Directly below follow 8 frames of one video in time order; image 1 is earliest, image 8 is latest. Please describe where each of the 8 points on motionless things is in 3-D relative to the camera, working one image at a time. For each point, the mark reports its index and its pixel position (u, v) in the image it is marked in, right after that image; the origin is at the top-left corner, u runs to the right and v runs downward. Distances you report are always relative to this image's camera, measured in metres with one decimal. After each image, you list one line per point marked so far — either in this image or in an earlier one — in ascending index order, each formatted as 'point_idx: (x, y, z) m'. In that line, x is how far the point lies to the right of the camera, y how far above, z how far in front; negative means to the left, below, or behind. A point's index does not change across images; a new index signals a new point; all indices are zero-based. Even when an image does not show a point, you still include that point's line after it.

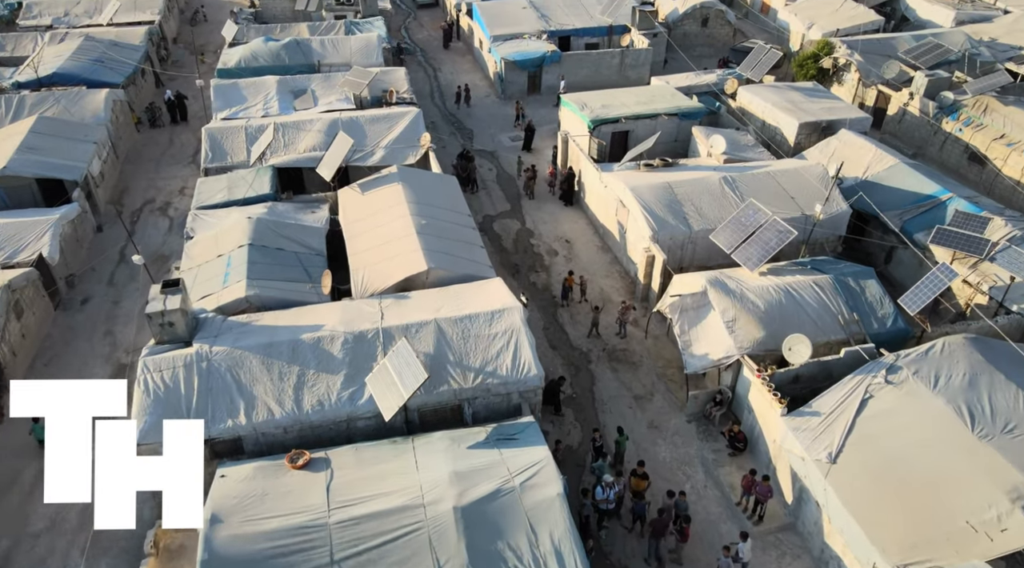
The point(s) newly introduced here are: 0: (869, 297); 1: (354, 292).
0: (+8.2, -0.3, +18.4) m
1: (-3.9, -0.2, +19.6) m
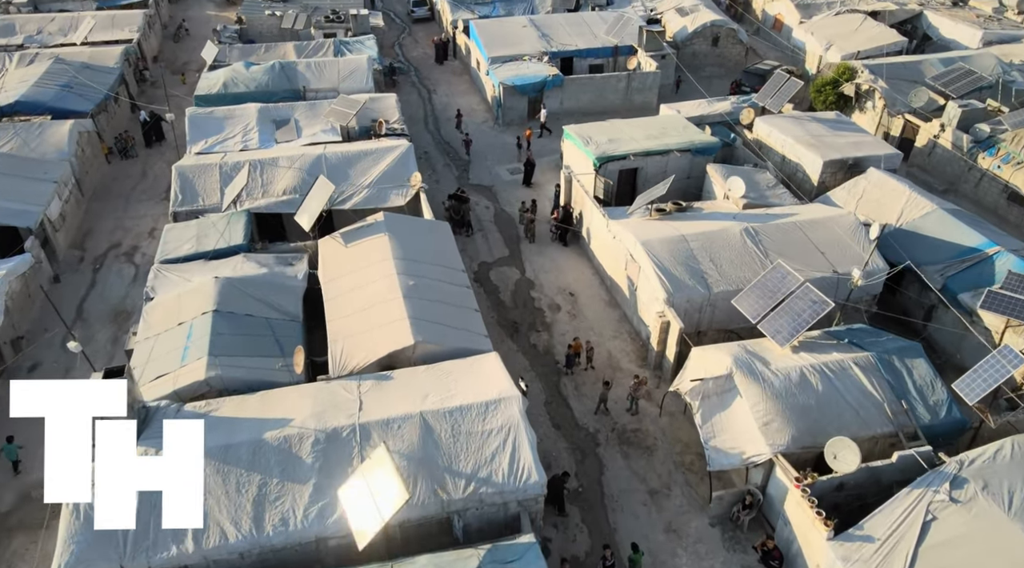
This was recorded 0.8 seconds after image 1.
0: (+8.2, -1.9, +16.1) m
1: (-3.9, -1.8, +17.3) m
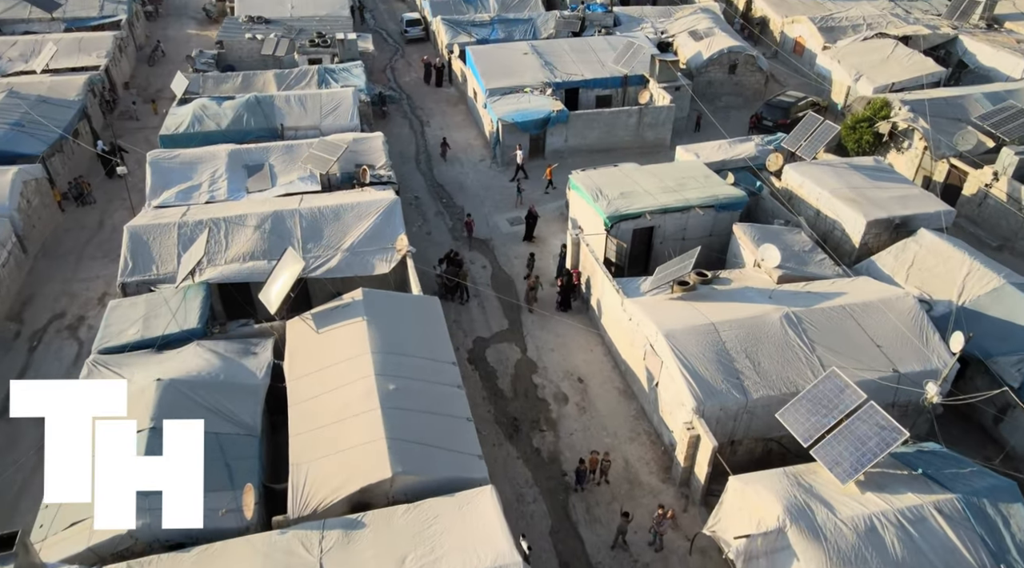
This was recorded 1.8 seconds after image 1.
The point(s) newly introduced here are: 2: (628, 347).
0: (+8.2, -4.0, +12.9) m
1: (-3.9, -3.9, +14.1) m
2: (+2.8, -1.5, +19.3) m
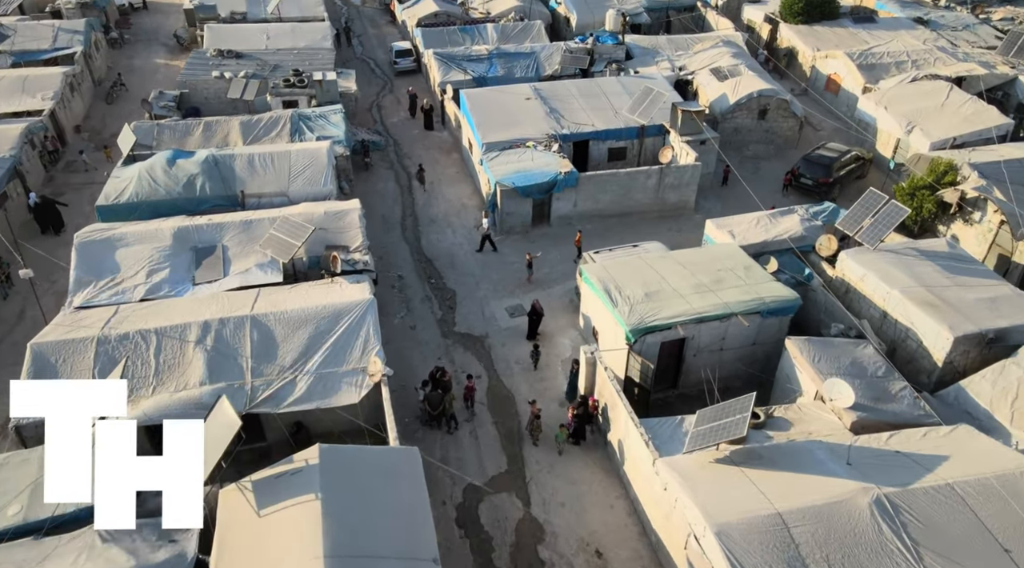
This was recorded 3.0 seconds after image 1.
0: (+8.2, -6.9, +8.6) m
1: (-3.9, -6.8, +9.8) m
2: (+2.8, -4.5, +14.9) m
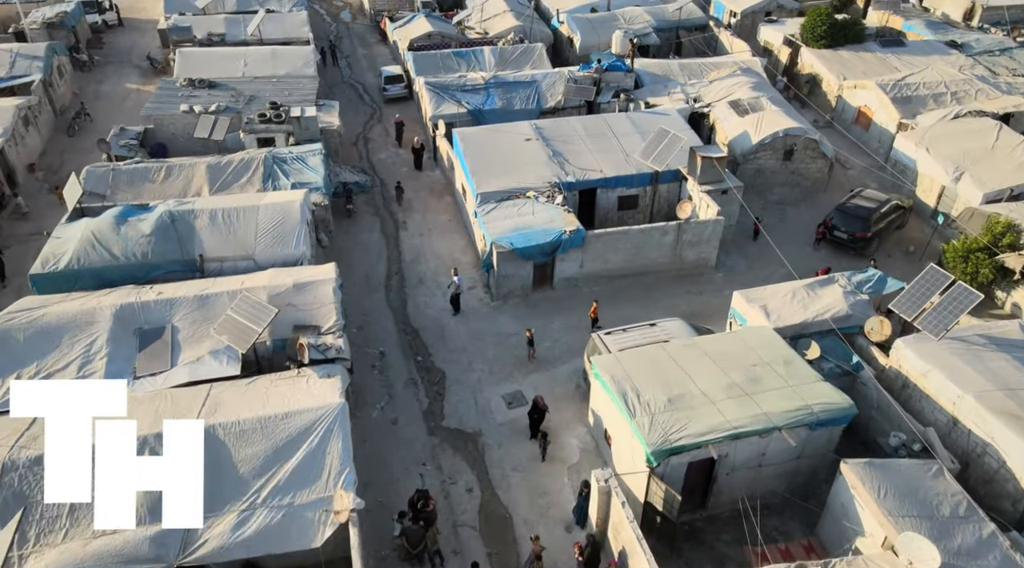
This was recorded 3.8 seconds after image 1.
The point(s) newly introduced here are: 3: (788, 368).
0: (+8.1, -9.0, +5.4) m
1: (-4.0, -8.9, +6.6) m
2: (+2.8, -6.5, +11.7) m
3: (+5.9, -1.8, +17.0) m
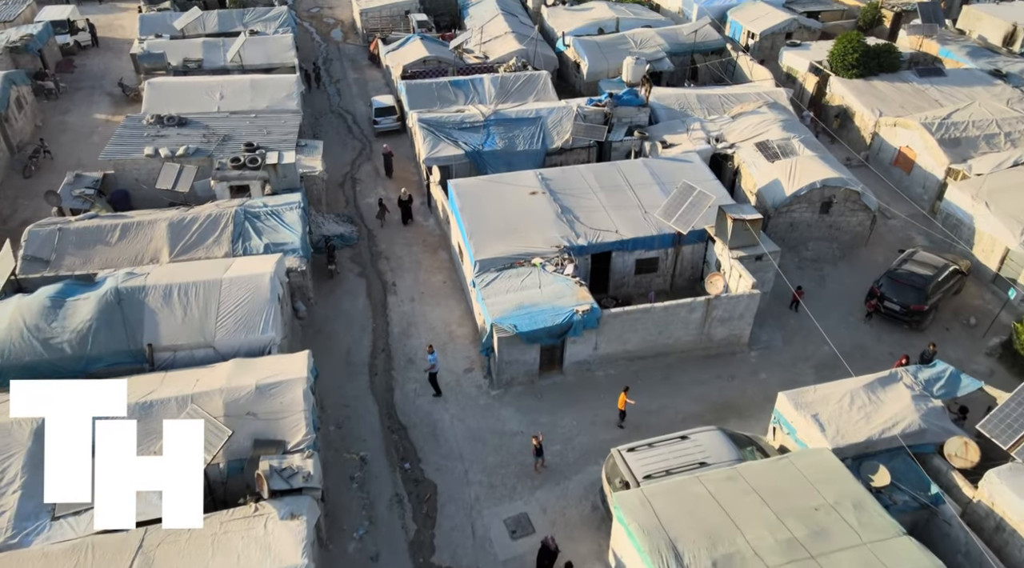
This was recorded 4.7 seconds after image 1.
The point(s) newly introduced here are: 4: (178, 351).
0: (+8.2, -11.2, +2.1) m
1: (-3.9, -11.0, +3.3) m
2: (+2.9, -8.7, +8.4) m
3: (+6.0, -4.0, +13.8) m
4: (-7.9, -1.5, +18.9) m
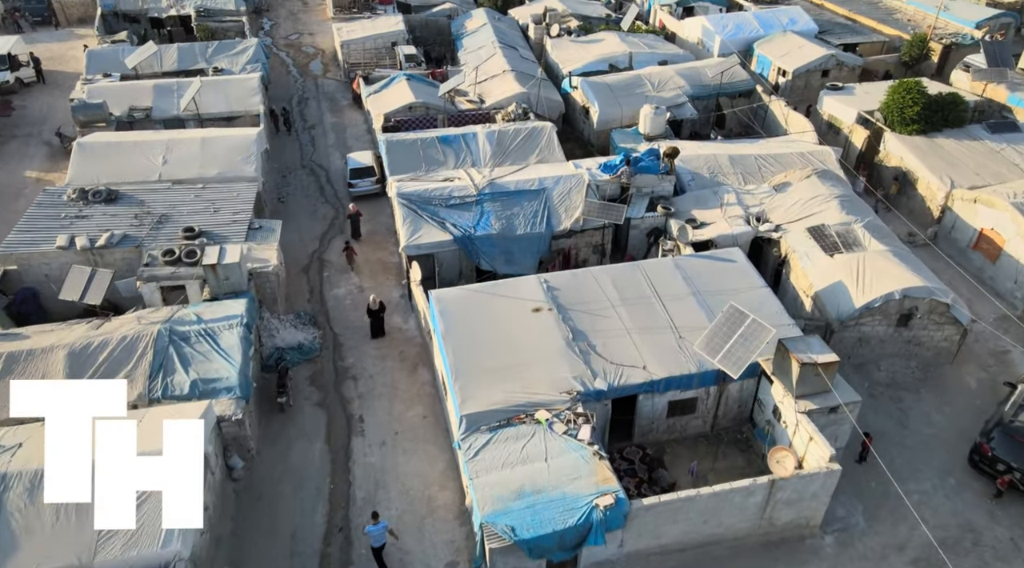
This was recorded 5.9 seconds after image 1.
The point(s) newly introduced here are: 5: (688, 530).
0: (+8.2, -14.5, -3.3) m
1: (-4.0, -14.4, -2.1) m
2: (+2.8, -12.1, +3.1) m
3: (+6.0, -7.4, +8.5) m
4: (-8.0, -4.9, +13.6) m
5: (+3.4, -4.9, +15.5) m
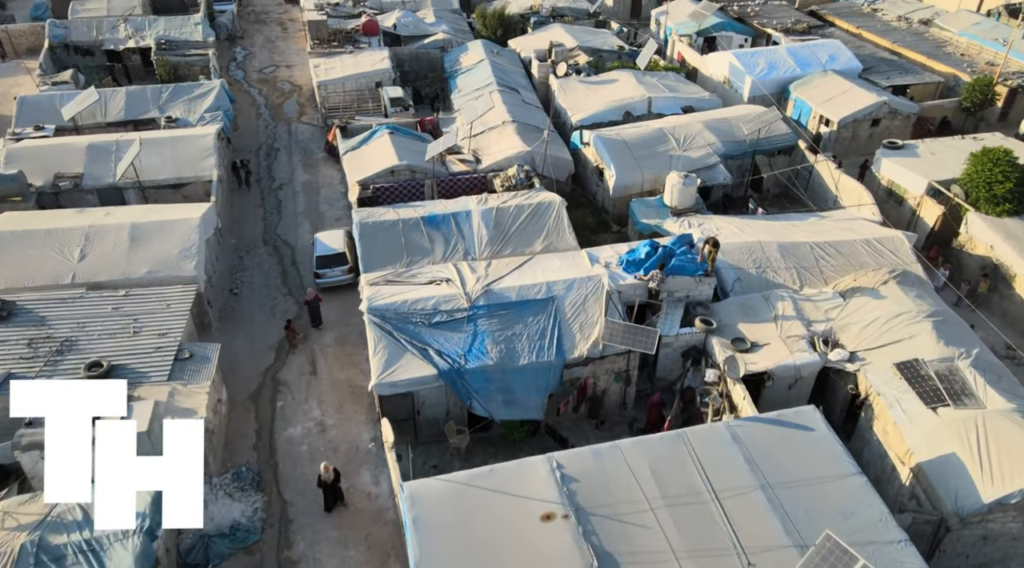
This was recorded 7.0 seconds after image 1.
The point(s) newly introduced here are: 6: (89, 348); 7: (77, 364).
0: (+8.2, -17.9, -8.7) m
1: (-4.0, -17.8, -7.5) m
2: (+2.8, -15.5, -2.3) m
3: (+6.0, -10.8, +3.0) m
4: (-8.0, -8.4, +8.2) m
5: (+3.5, -8.3, +10.1) m
6: (-10.0, -1.5, +18.8) m
7: (-10.0, -1.9, +18.2) m
